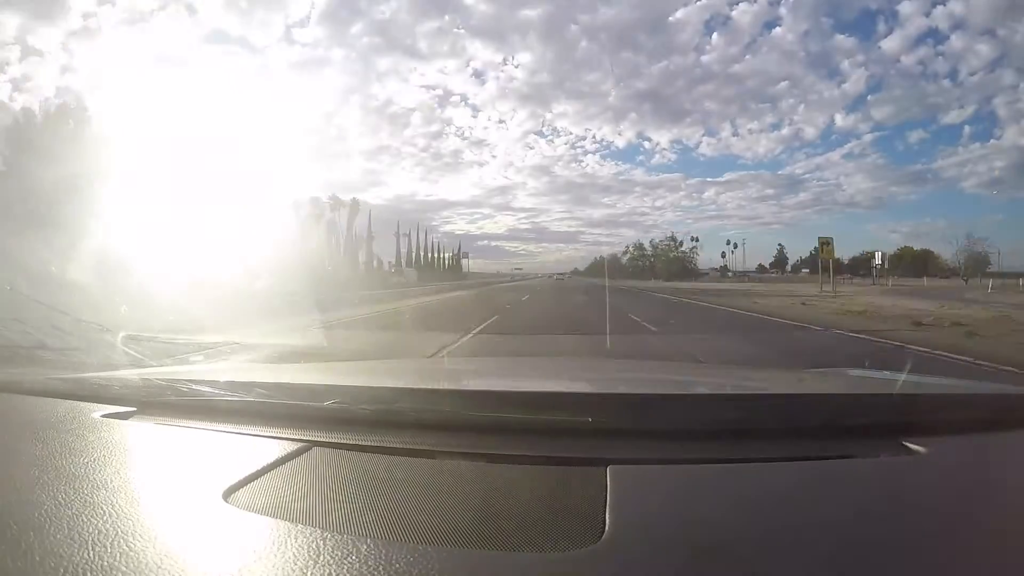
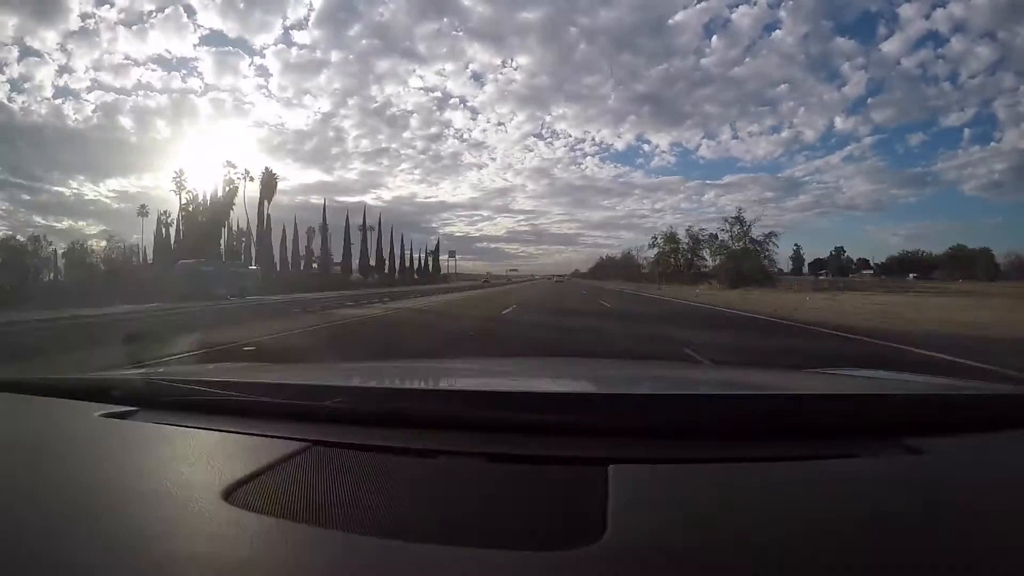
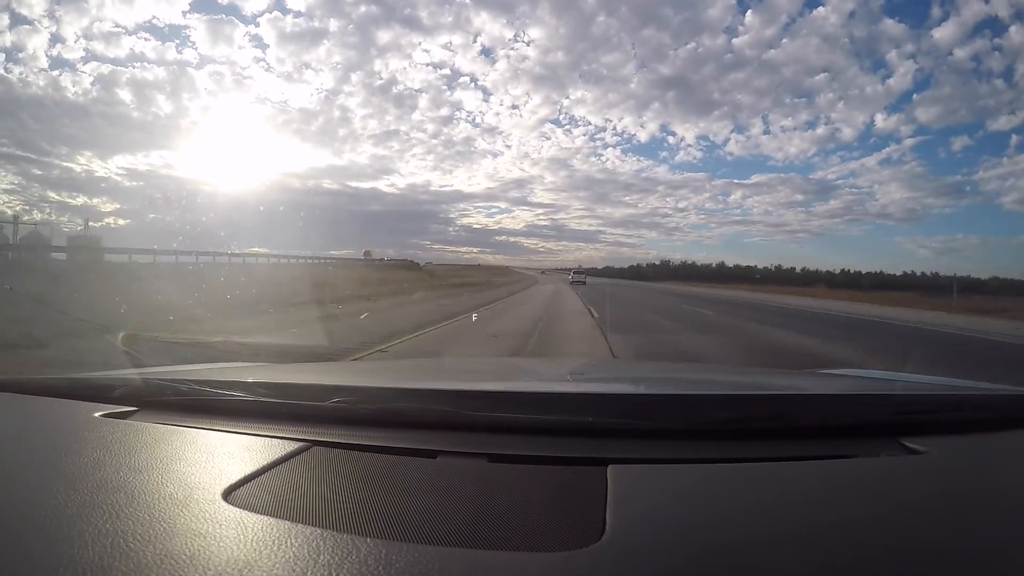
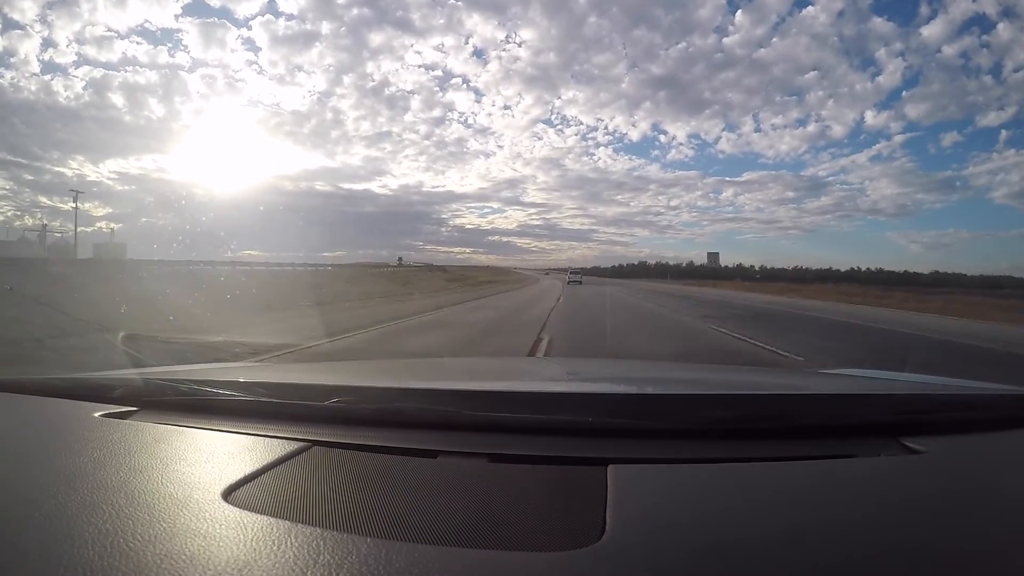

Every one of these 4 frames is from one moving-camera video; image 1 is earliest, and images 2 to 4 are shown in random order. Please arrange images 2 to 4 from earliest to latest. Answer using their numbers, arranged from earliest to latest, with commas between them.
2, 4, 3
